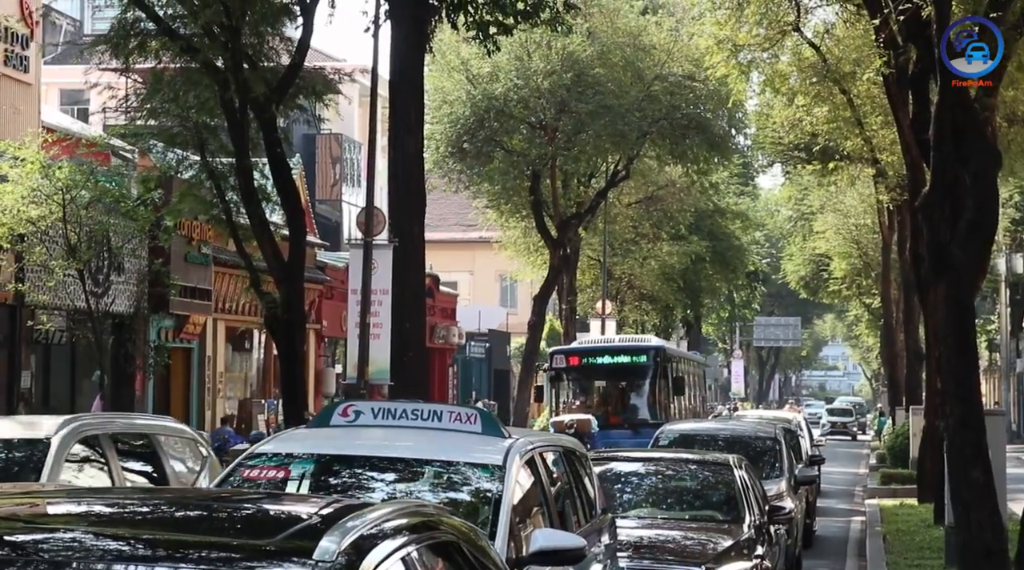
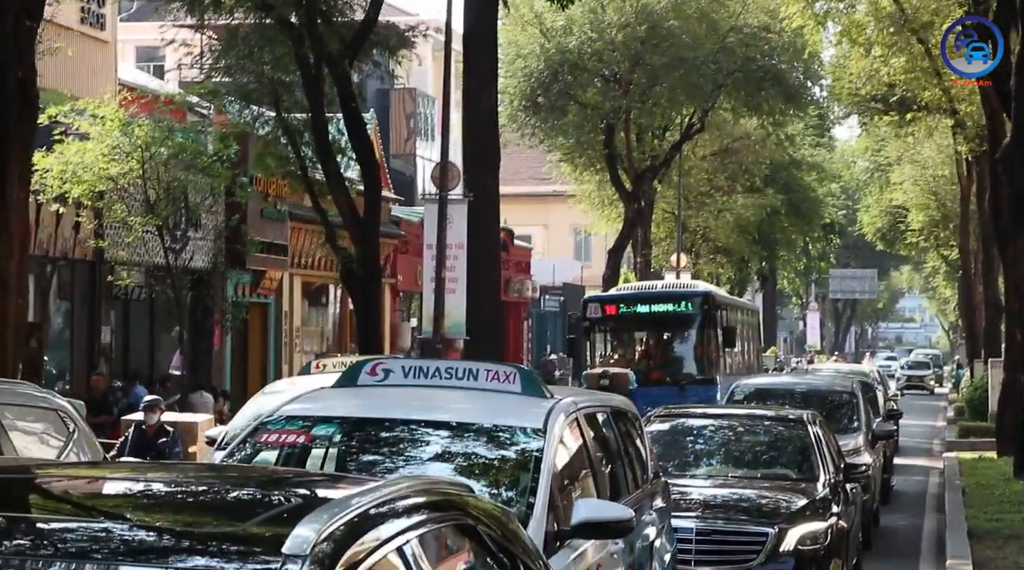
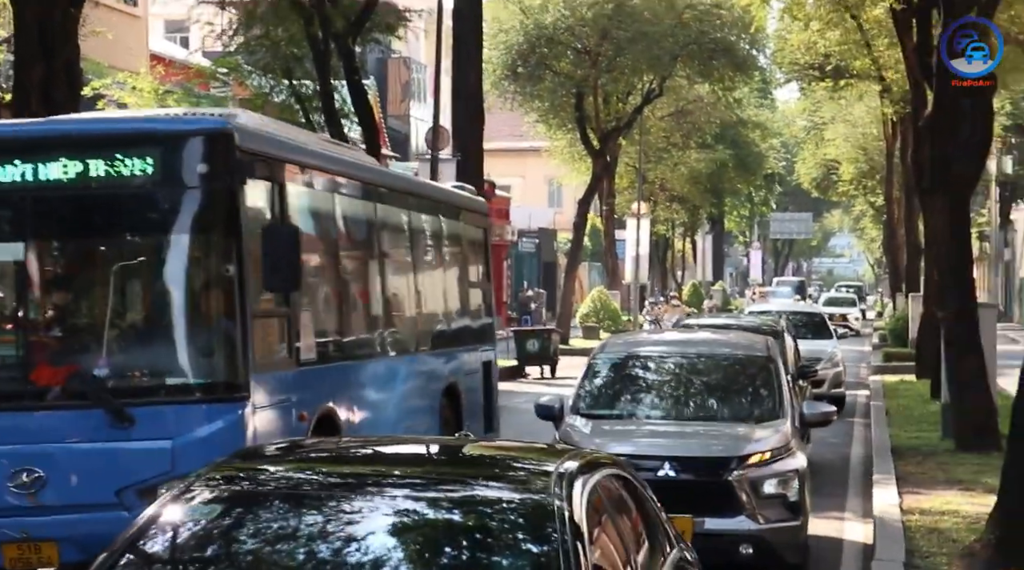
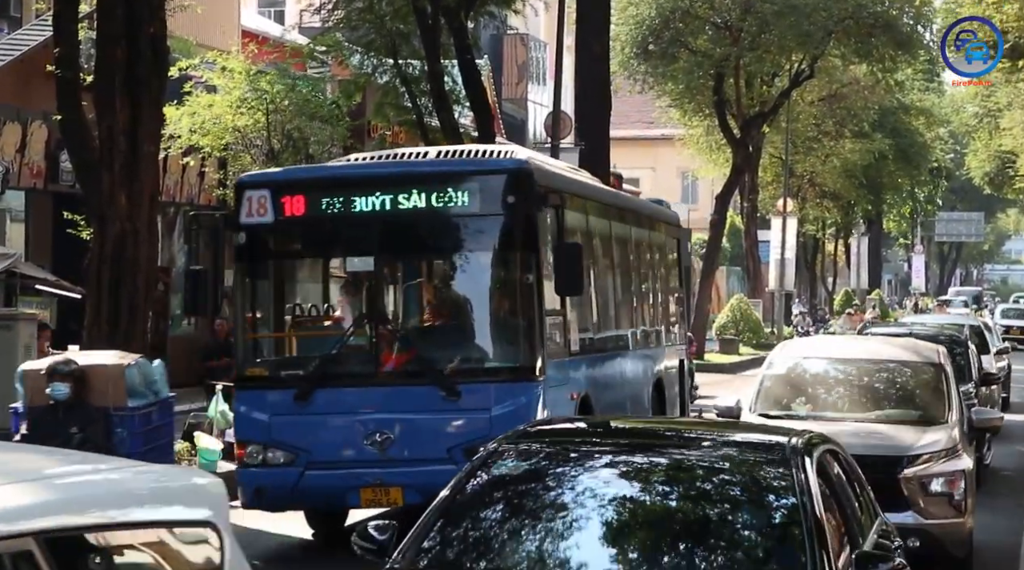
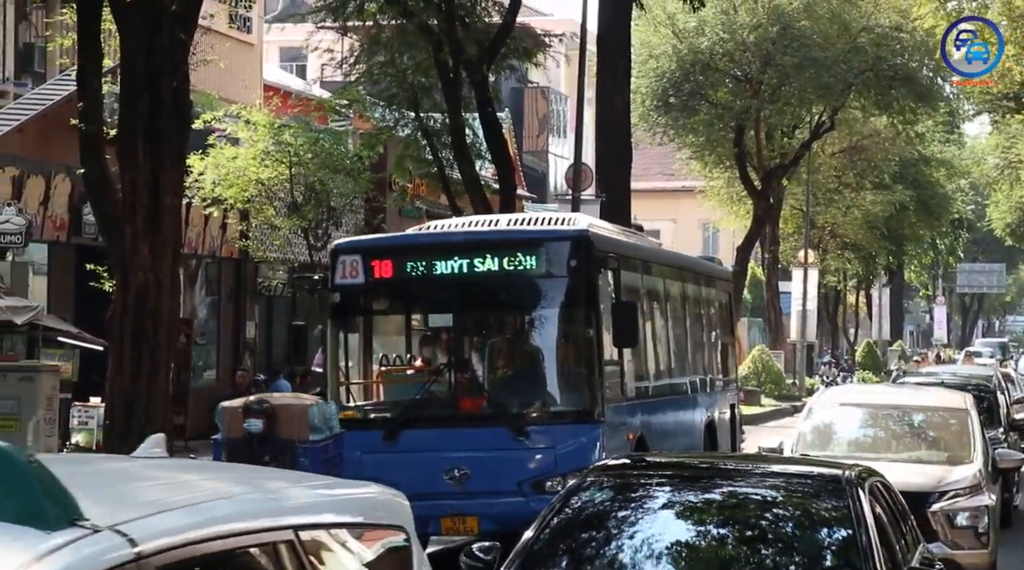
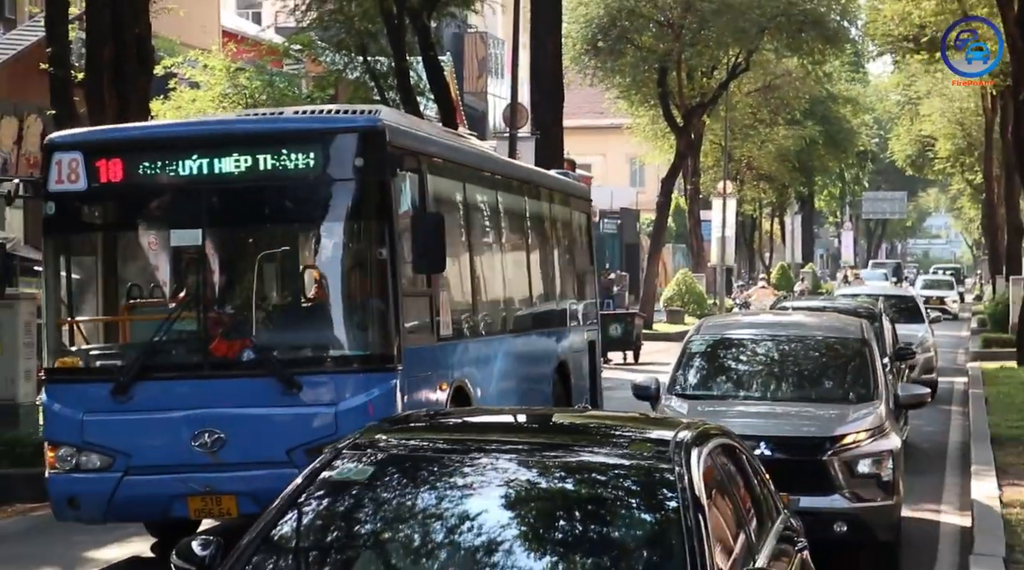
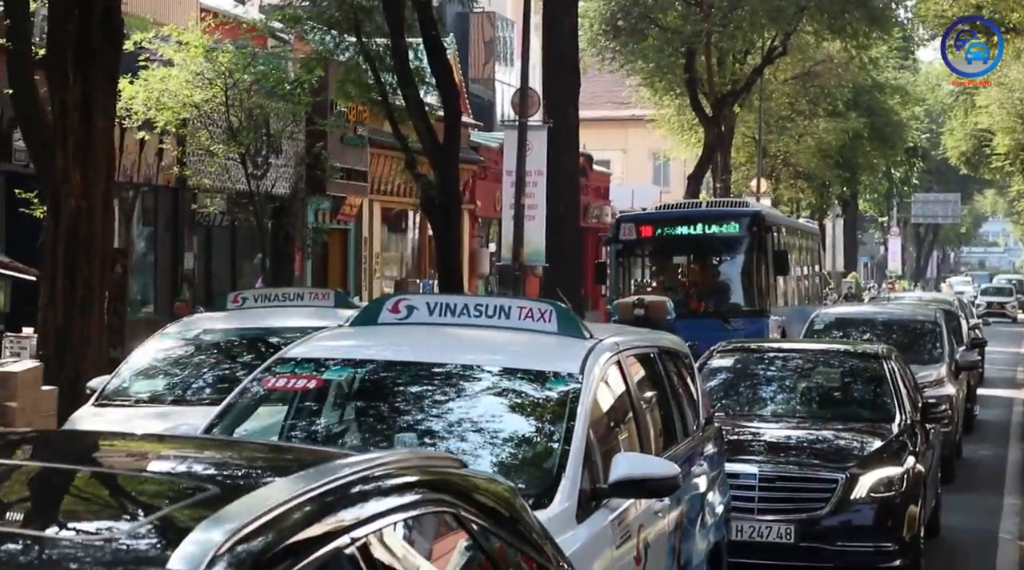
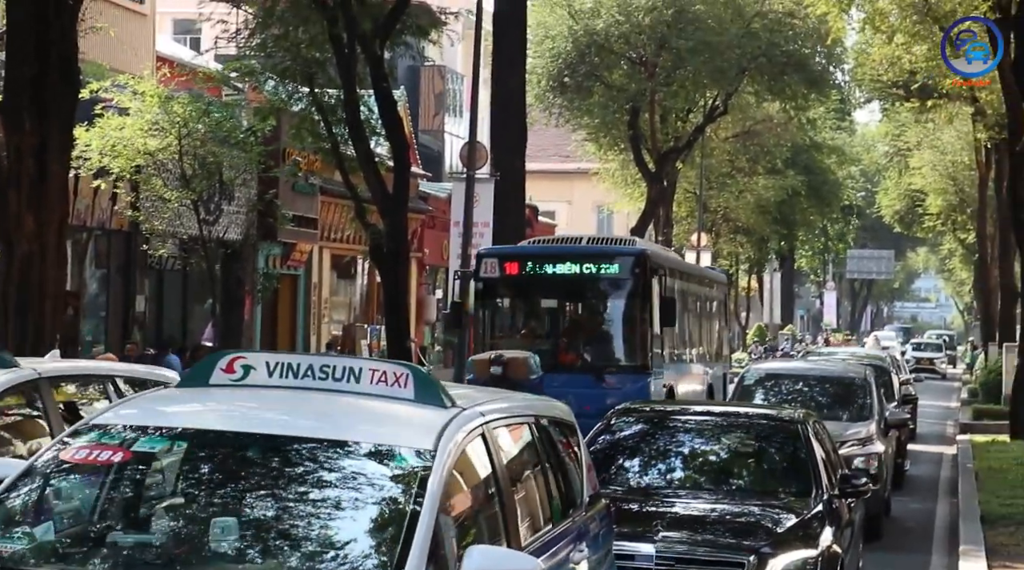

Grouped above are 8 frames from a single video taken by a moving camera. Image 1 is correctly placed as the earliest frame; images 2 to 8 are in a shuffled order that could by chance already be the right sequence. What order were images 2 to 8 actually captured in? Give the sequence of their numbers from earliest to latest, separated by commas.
2, 7, 8, 5, 4, 6, 3
